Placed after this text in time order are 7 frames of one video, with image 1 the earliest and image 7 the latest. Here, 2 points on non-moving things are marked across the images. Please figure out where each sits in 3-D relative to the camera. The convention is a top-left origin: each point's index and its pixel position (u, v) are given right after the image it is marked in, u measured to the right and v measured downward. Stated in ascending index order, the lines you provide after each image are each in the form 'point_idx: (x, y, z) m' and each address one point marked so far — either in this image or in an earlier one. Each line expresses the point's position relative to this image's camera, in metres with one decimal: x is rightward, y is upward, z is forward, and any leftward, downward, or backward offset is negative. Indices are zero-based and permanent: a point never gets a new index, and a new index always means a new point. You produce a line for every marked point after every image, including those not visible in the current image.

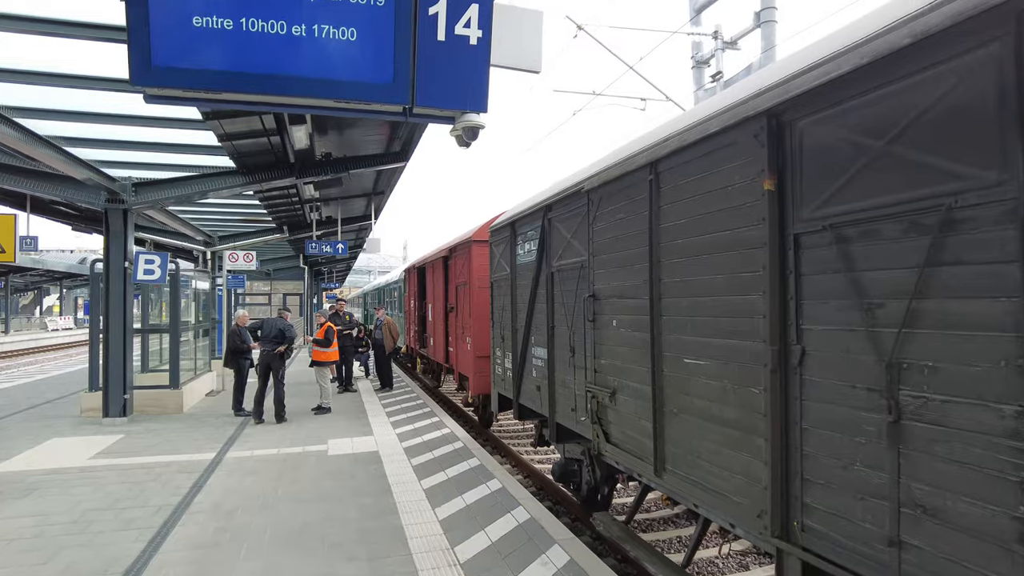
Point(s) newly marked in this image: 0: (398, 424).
0: (-1.6, -1.9, +8.6) m
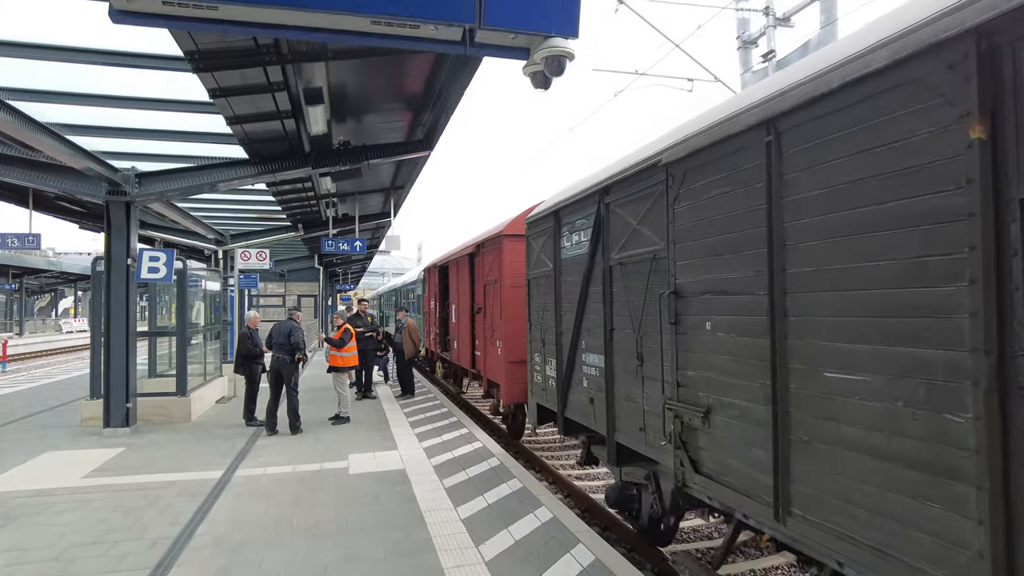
0: (-1.1, -1.8, +7.8) m
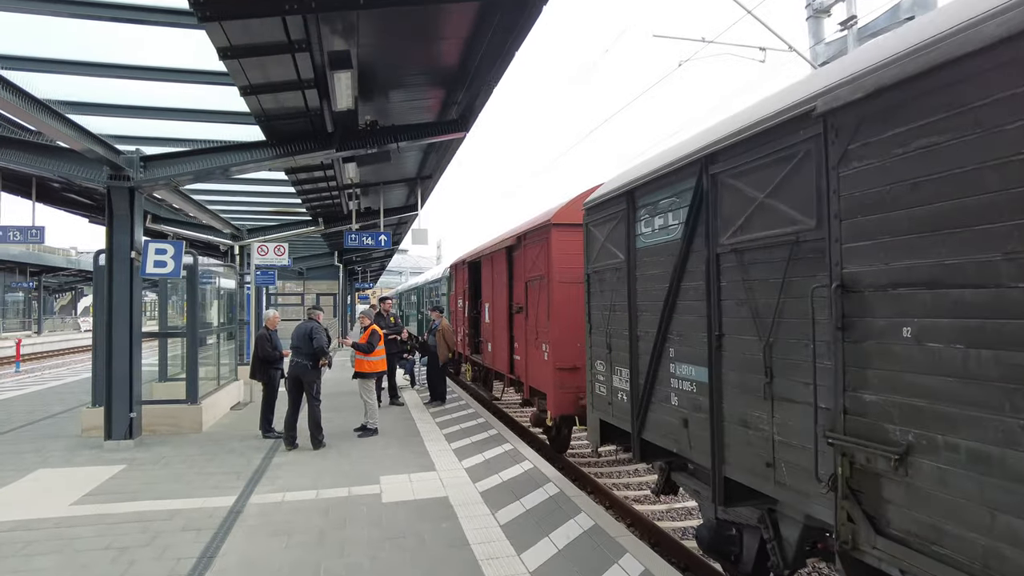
0: (-0.6, -1.8, +6.9) m
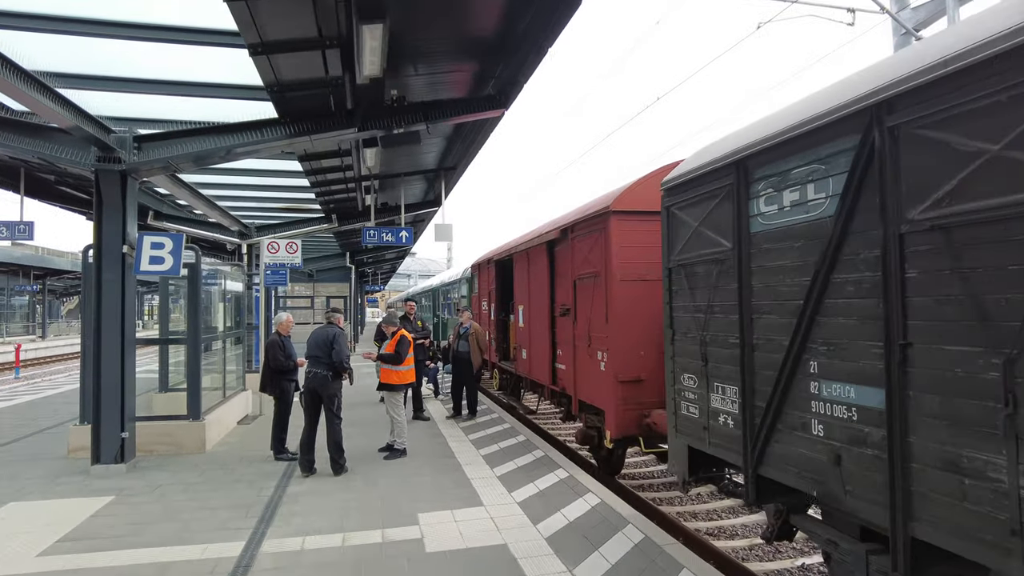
0: (0.0, -1.8, +5.9) m
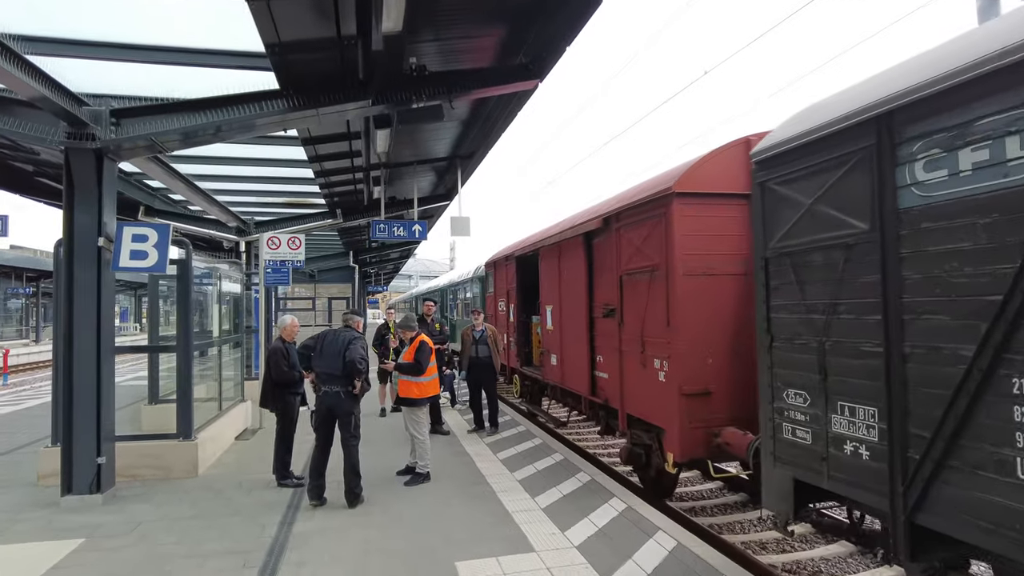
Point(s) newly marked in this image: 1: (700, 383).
0: (+0.3, -1.8, +5.0) m
1: (+1.5, -0.8, +5.1) m
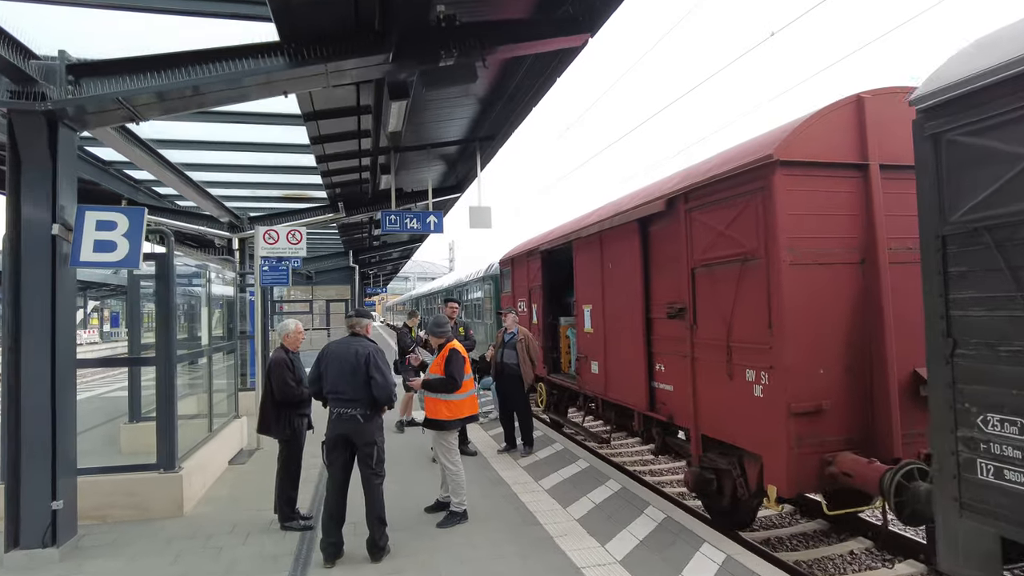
0: (+0.8, -1.7, +3.9) m
1: (+1.9, -0.7, +4.0) m
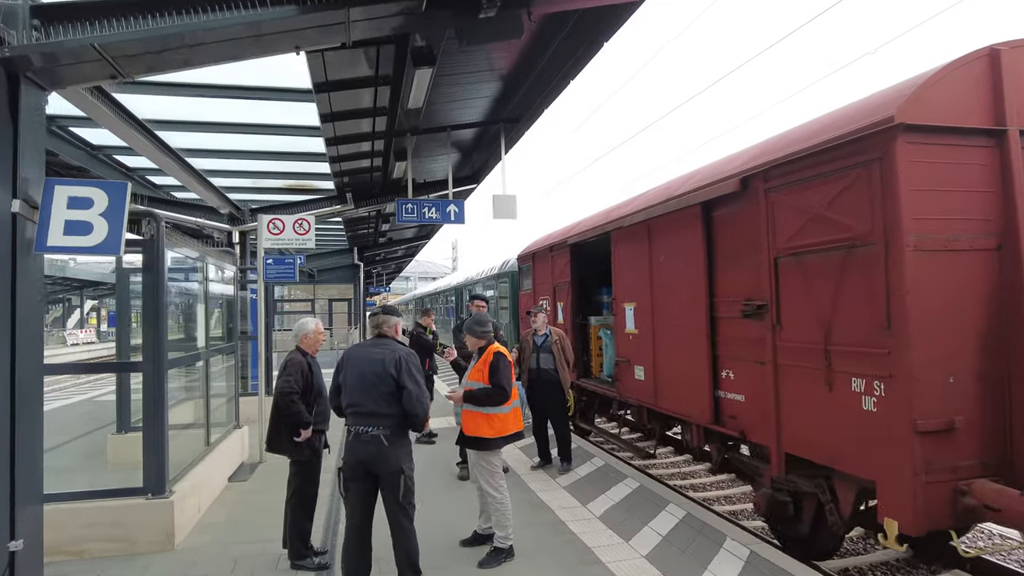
0: (+1.1, -1.7, +3.2) m
1: (+2.3, -0.7, +3.3) m
